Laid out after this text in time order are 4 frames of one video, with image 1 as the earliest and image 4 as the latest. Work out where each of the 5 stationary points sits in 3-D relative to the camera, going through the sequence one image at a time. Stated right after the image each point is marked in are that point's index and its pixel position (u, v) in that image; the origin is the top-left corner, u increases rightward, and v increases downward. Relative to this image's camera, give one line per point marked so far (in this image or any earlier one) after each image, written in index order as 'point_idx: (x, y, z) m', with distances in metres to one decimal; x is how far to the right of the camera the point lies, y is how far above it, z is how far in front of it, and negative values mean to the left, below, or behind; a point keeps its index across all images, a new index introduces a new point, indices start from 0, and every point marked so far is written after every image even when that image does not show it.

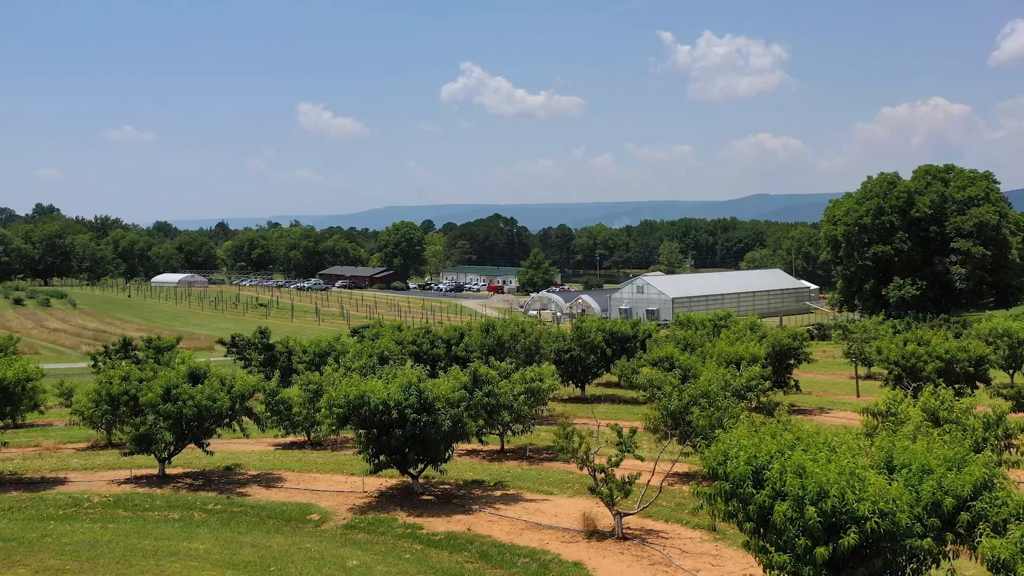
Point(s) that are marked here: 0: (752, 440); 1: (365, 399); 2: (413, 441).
0: (+4.3, -2.8, +13.0) m
1: (-3.8, -2.9, +18.8) m
2: (-2.6, -4.0, +19.0) m
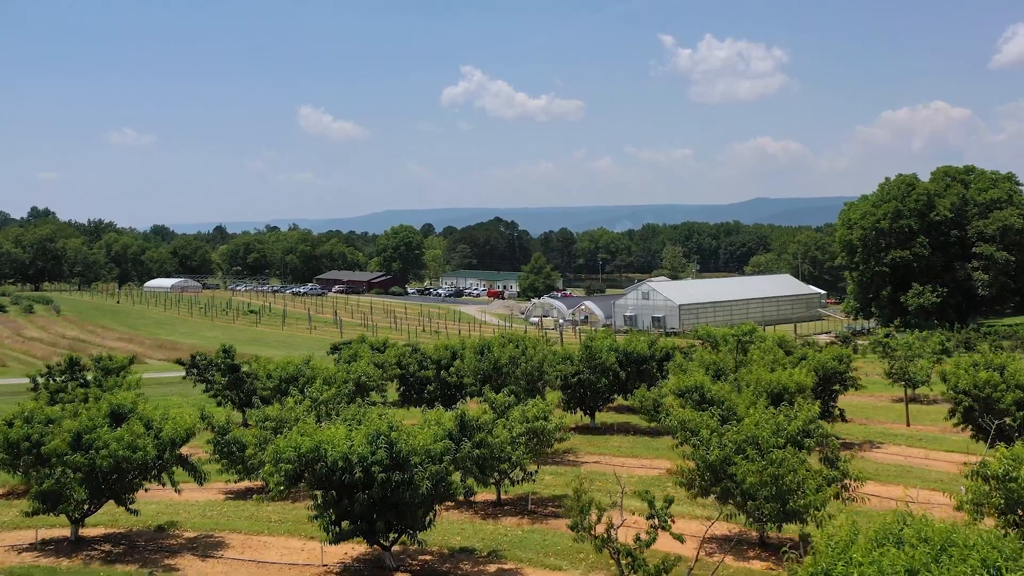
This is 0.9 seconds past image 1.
0: (+4.3, -3.2, +8.8) m
1: (-3.9, -3.3, +14.6) m
2: (-2.7, -4.4, +14.8) m
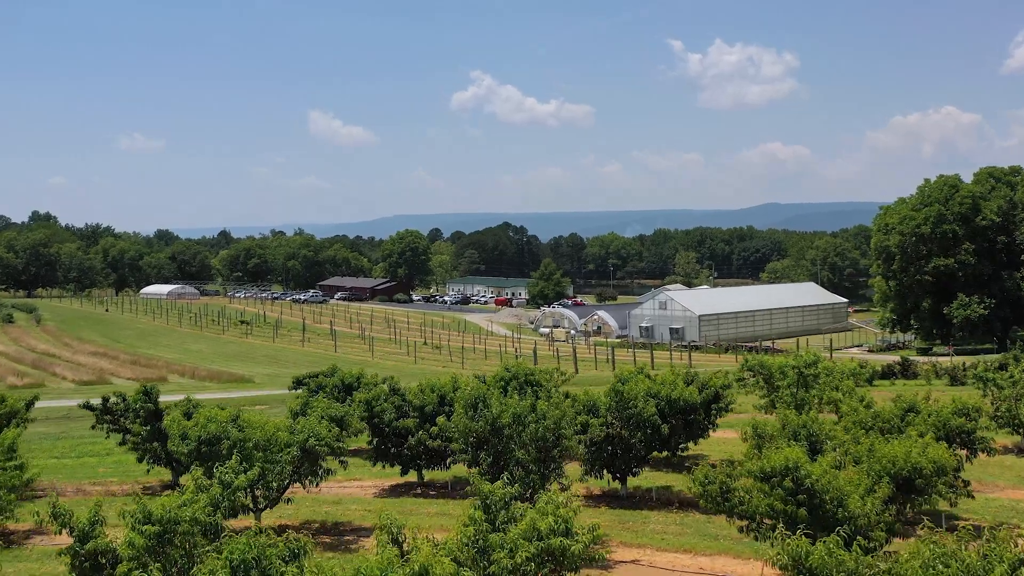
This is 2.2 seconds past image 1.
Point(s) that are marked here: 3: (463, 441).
0: (+4.2, -3.8, +1.9) m
1: (-3.9, -4.0, +7.8) m
2: (-2.7, -5.1, +8.0) m
3: (-1.2, -3.8, +19.2) m
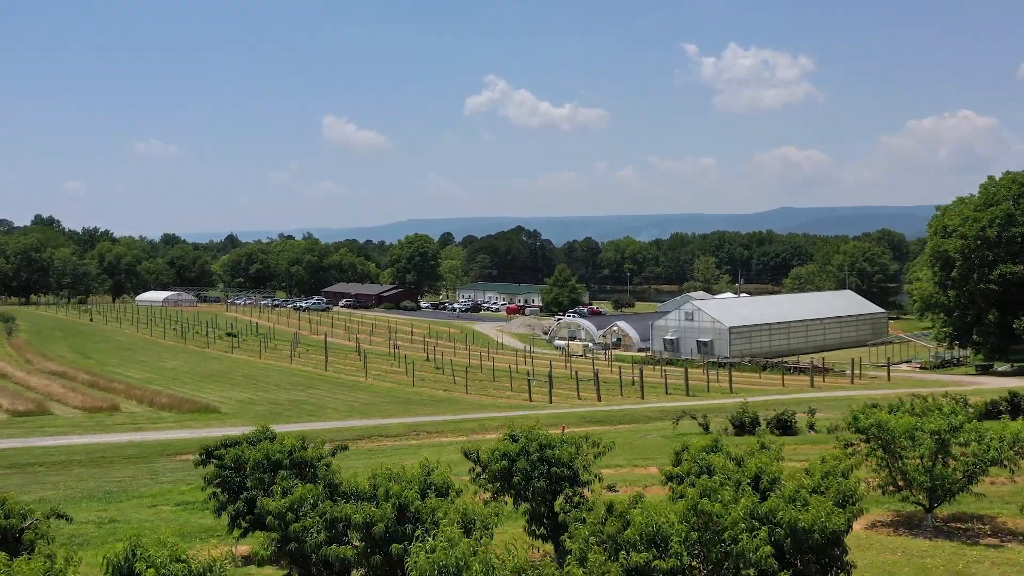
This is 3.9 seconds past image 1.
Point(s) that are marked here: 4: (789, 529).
0: (+4.0, -4.4, -7.0) m
1: (-4.0, -4.6, -0.9) m
2: (-2.8, -5.7, -0.8) m
3: (-1.1, -4.5, +10.4) m
4: (+4.6, -4.0, +12.2) m
